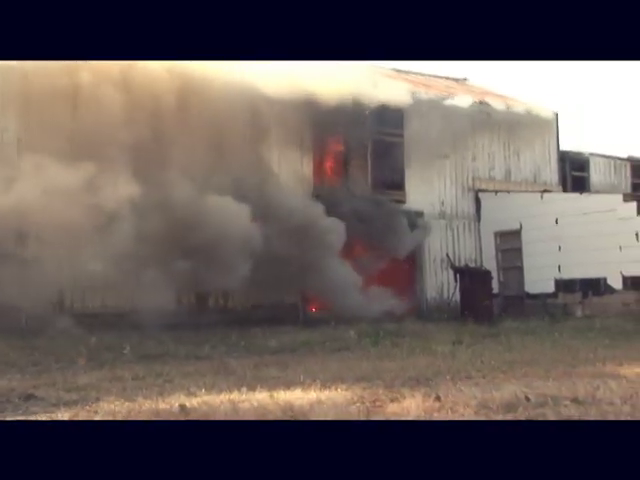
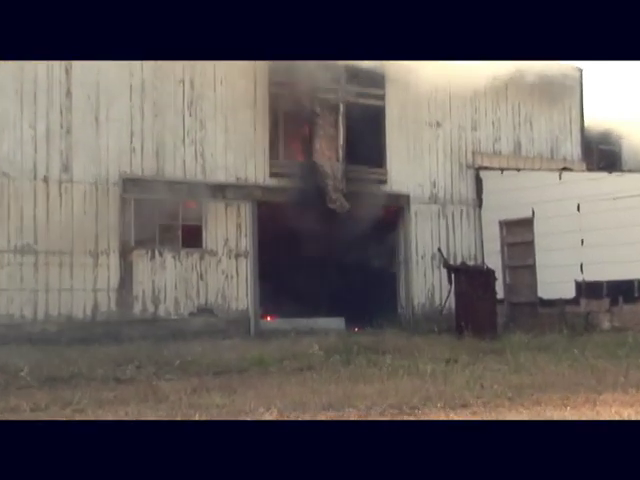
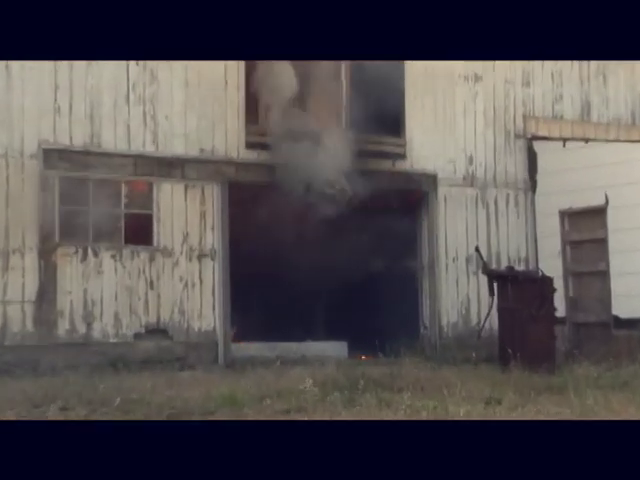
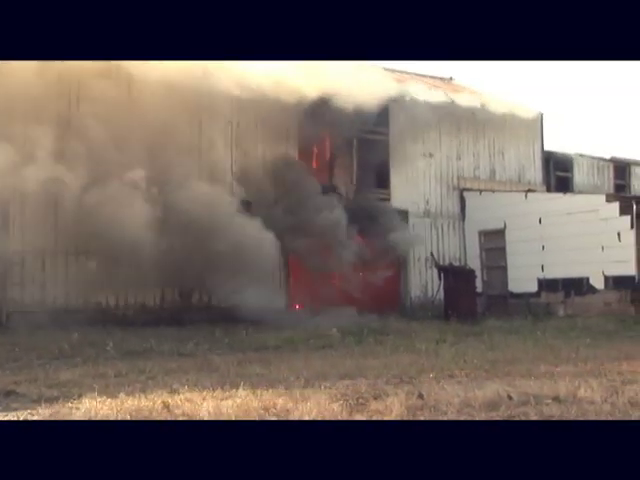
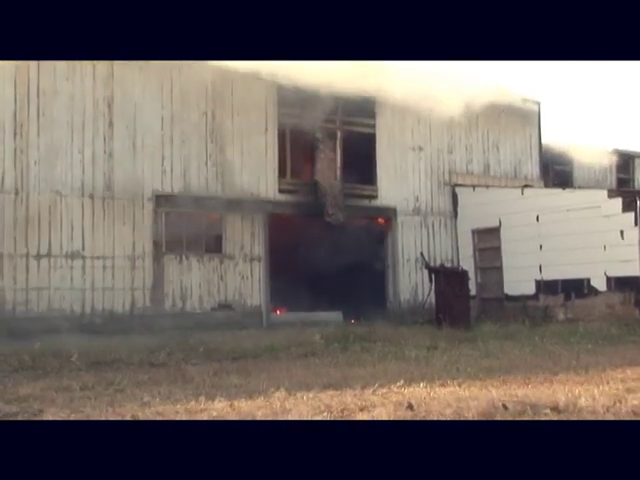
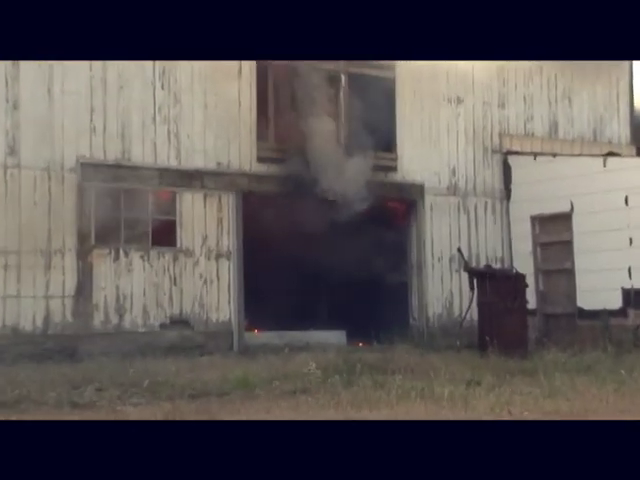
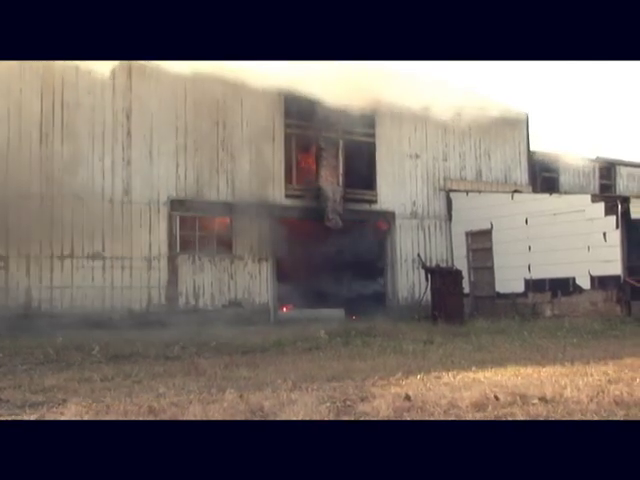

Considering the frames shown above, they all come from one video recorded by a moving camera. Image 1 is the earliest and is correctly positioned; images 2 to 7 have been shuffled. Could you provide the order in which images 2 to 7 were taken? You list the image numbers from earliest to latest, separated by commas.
4, 7, 5, 2, 6, 3
